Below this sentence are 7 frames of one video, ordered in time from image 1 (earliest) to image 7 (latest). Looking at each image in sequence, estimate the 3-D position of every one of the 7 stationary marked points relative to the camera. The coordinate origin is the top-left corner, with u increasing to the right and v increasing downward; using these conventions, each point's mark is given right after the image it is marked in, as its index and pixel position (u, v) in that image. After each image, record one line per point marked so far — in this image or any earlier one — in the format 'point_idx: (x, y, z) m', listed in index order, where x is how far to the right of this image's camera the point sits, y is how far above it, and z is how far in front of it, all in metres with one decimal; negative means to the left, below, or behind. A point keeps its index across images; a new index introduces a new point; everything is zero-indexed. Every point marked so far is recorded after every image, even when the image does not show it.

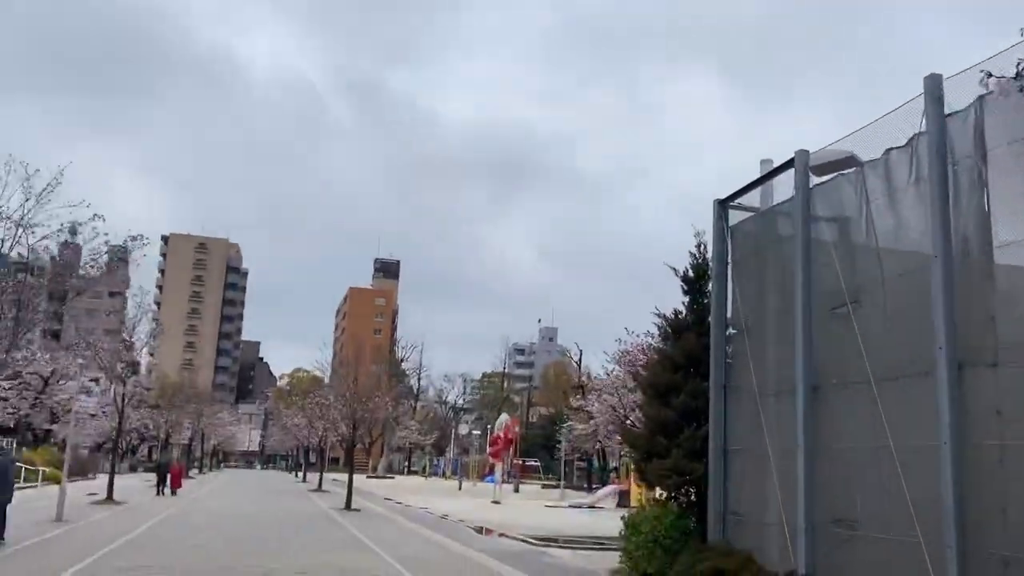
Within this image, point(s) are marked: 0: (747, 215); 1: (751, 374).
0: (+4.5, +1.4, +16.2) m
1: (+4.2, -1.5, +15.2) m
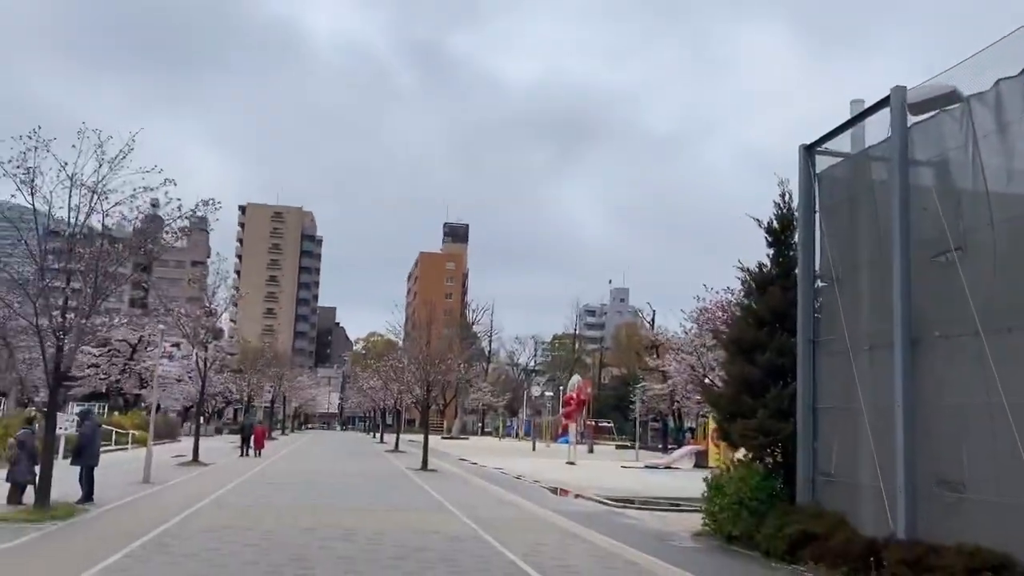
0: (+5.8, +2.3, +15.2) m
1: (+5.5, -0.7, +14.3) m
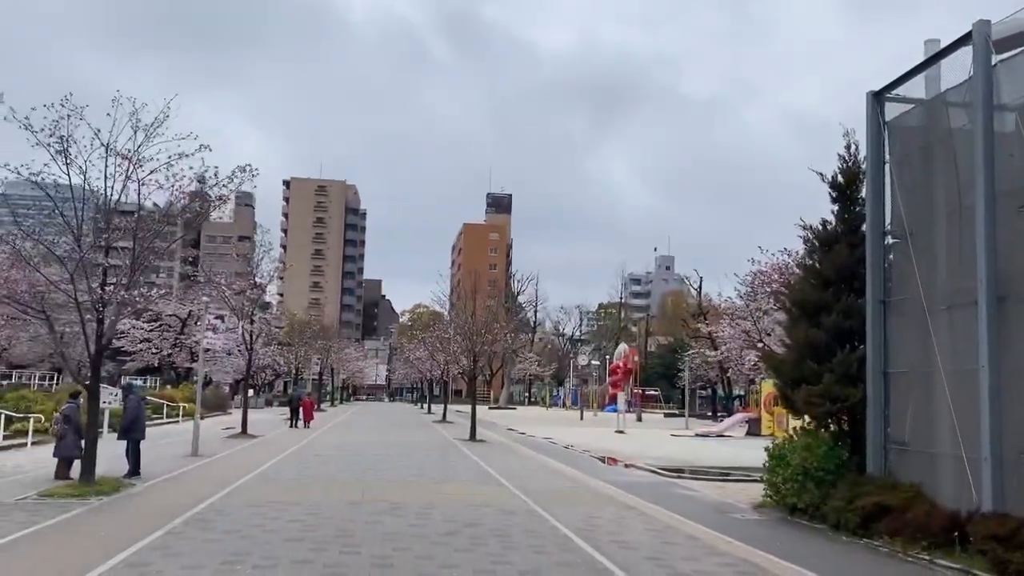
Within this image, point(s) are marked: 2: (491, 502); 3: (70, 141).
0: (+6.5, +3.0, +14.1) m
1: (+6.3, 0.0, +13.3) m
2: (-0.4, -3.7, +14.5) m
3: (-7.7, +2.6, +14.9) m
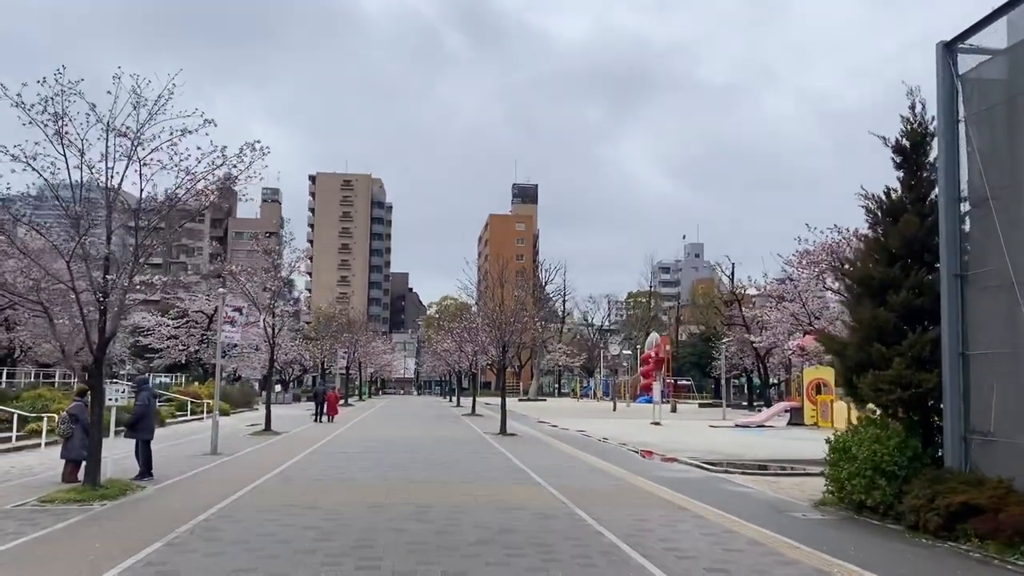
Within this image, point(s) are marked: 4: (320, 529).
0: (+7.0, +3.4, +12.6) m
1: (+6.8, +0.4, +11.8) m
2: (+0.2, -3.4, +13.2) m
3: (-7.2, +2.8, +13.8) m
4: (-2.5, -3.1, +11.0) m
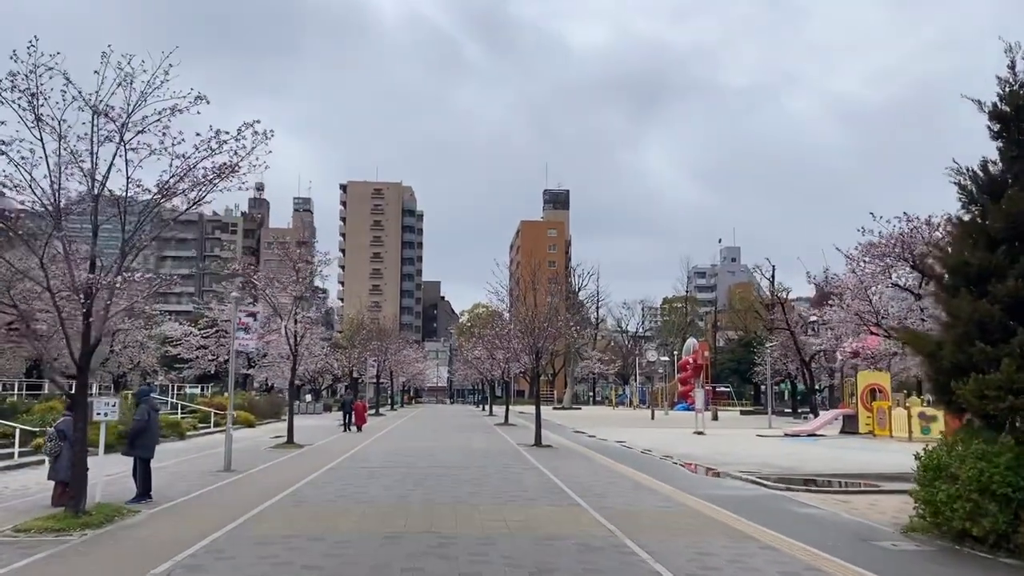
0: (+7.4, +3.6, +10.5) m
1: (+7.2, +0.6, +9.8) m
2: (+0.7, -3.3, +11.4) m
3: (-6.8, +2.7, +12.3) m
4: (-2.0, -3.0, +9.2) m
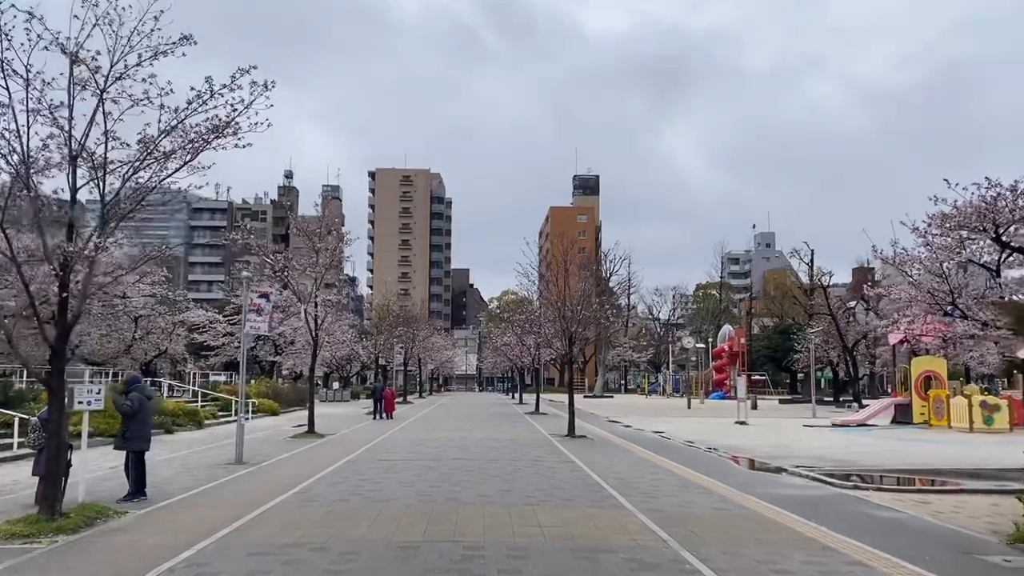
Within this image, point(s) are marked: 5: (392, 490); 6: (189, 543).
0: (+7.7, +4.0, +8.5) m
1: (+7.5, +1.0, +7.8) m
2: (+1.1, -2.9, +9.7) m
3: (-6.3, +3.1, +10.7) m
4: (-1.7, -2.7, +7.6) m
5: (-2.0, -3.3, +14.0) m
6: (-3.8, -3.0, +10.1) m
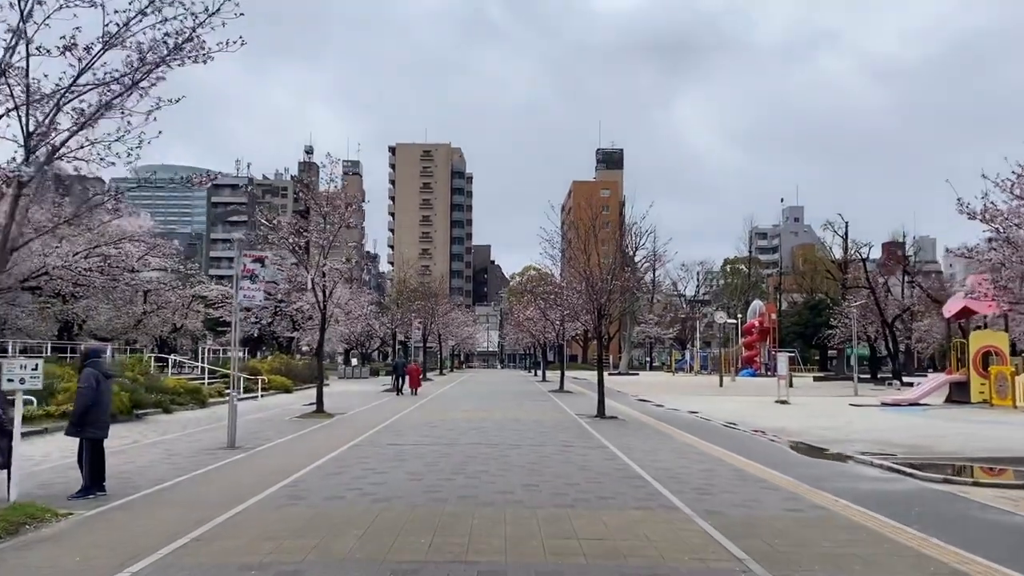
0: (+8.0, +4.4, +5.8) m
1: (+7.7, +1.4, +5.2) m
2: (+1.4, -2.4, +7.4) m
3: (-6.1, +3.6, +8.5) m
4: (-1.5, -2.2, +5.3) m
5: (-1.6, -2.7, +11.8) m
6: (-3.5, -2.5, +7.9) m
